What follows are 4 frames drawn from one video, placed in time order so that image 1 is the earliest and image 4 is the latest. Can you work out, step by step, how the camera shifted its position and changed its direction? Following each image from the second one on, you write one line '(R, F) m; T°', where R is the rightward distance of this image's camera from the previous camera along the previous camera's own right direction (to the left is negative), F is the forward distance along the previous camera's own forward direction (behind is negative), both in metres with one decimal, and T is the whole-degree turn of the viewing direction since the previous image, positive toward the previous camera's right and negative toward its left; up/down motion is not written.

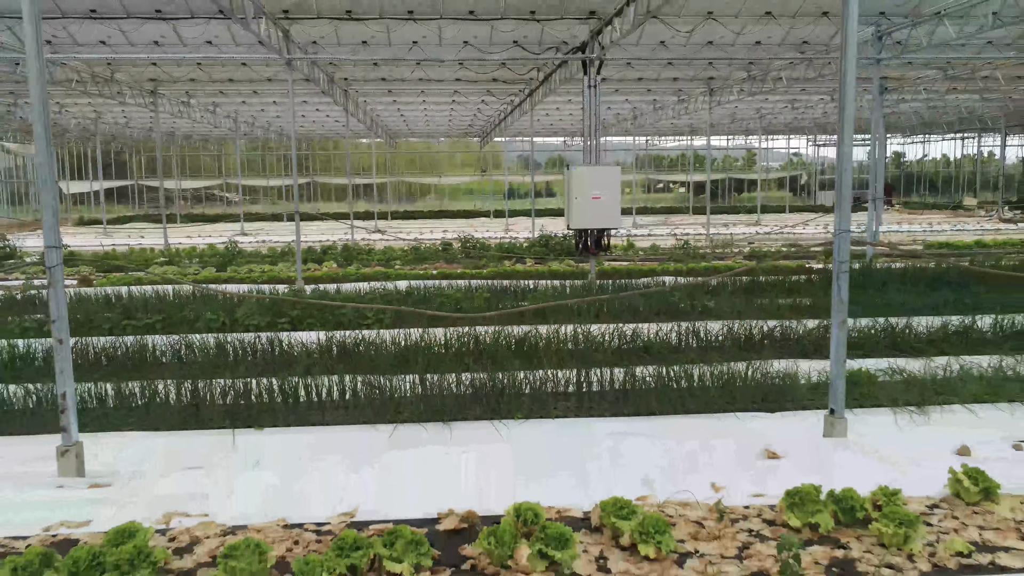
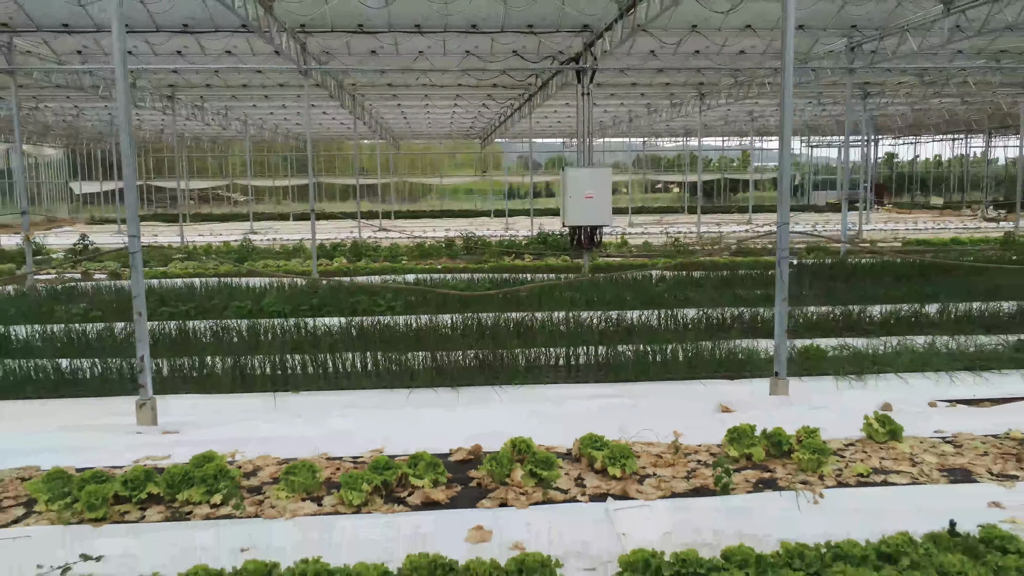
(0.0, -1.0) m; 0°
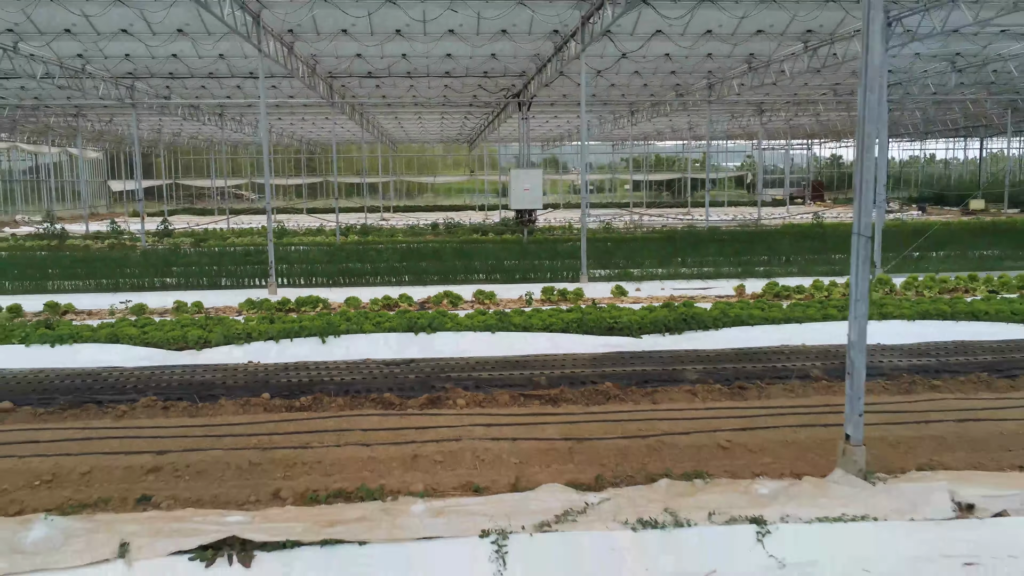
(+0.8, -6.0) m; 0°
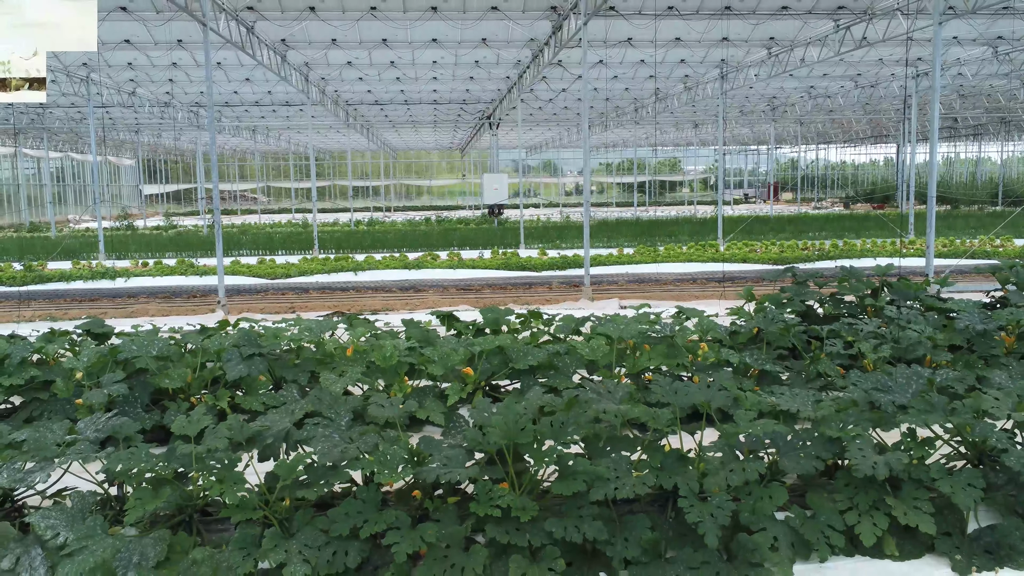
(+0.8, -6.0) m; 0°
